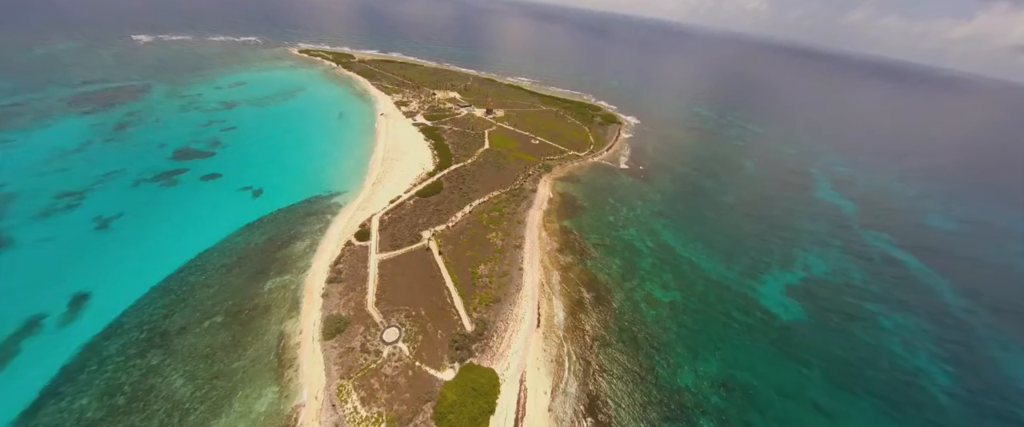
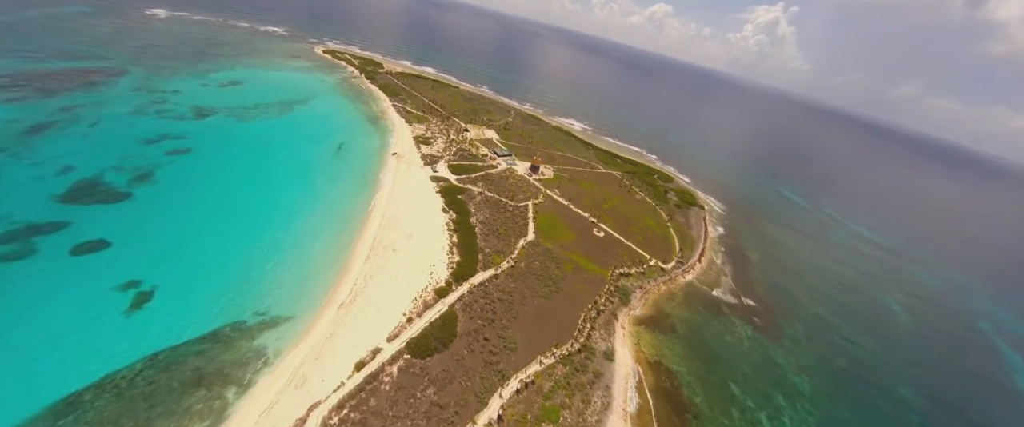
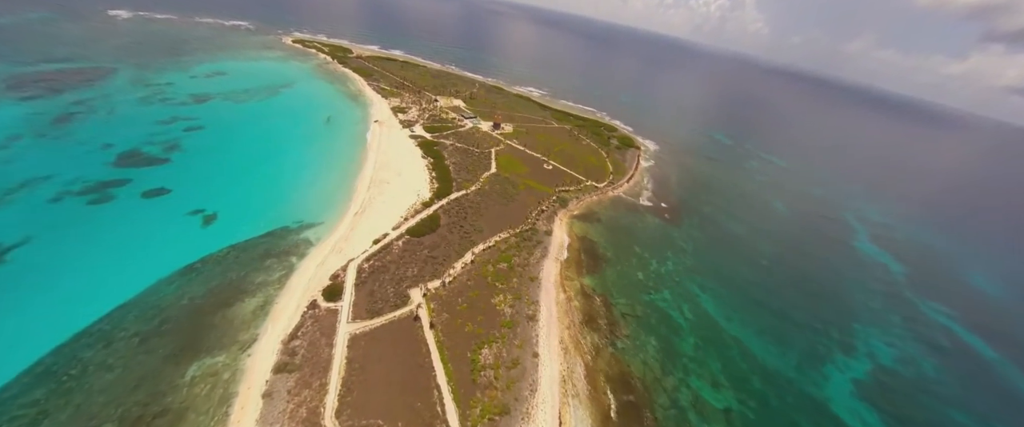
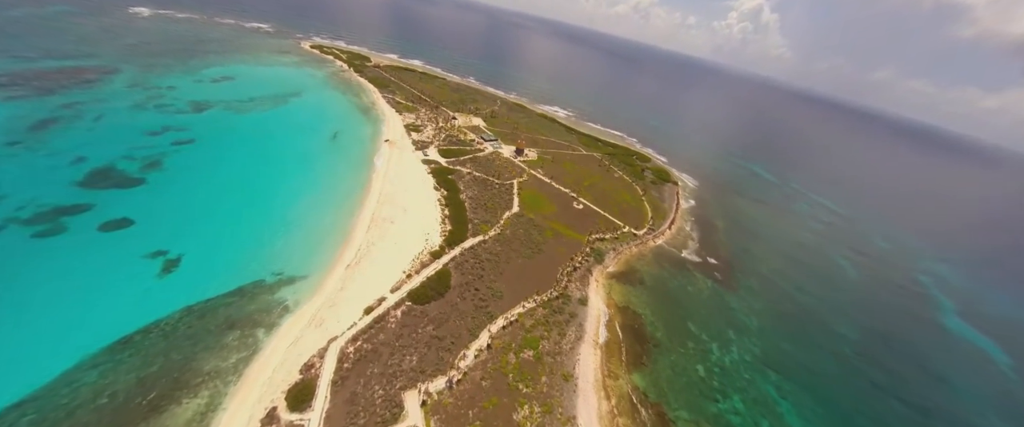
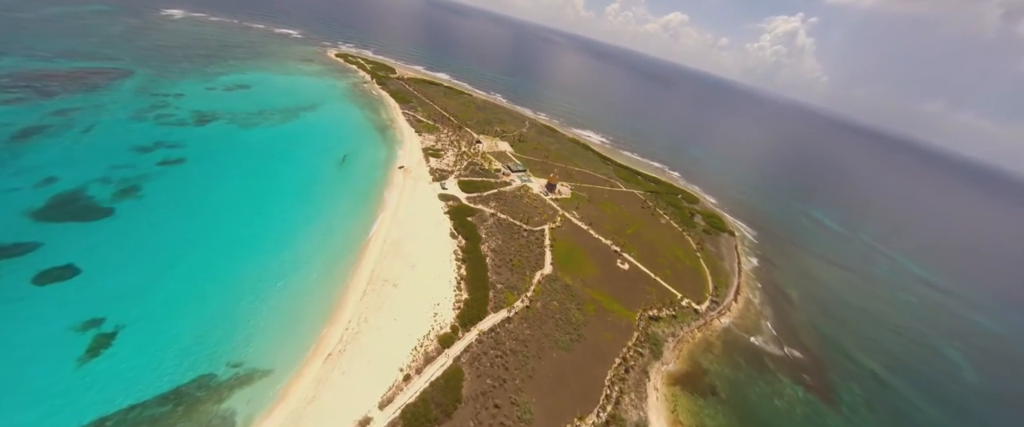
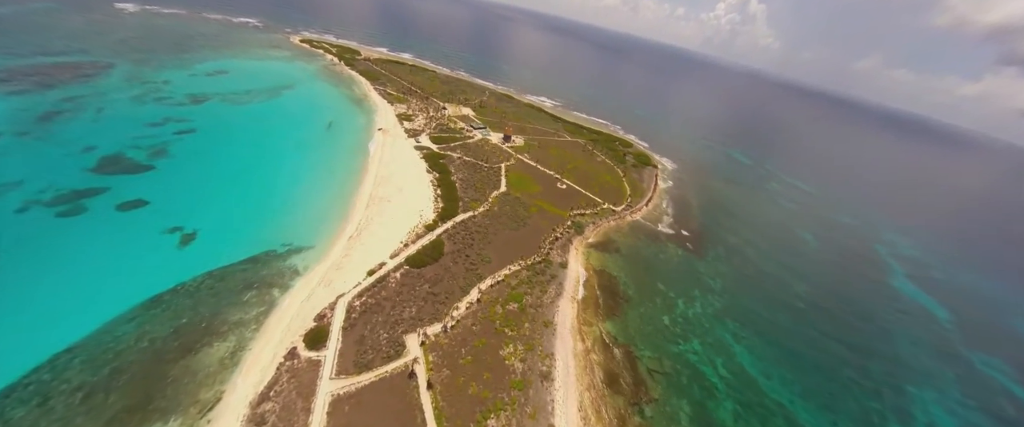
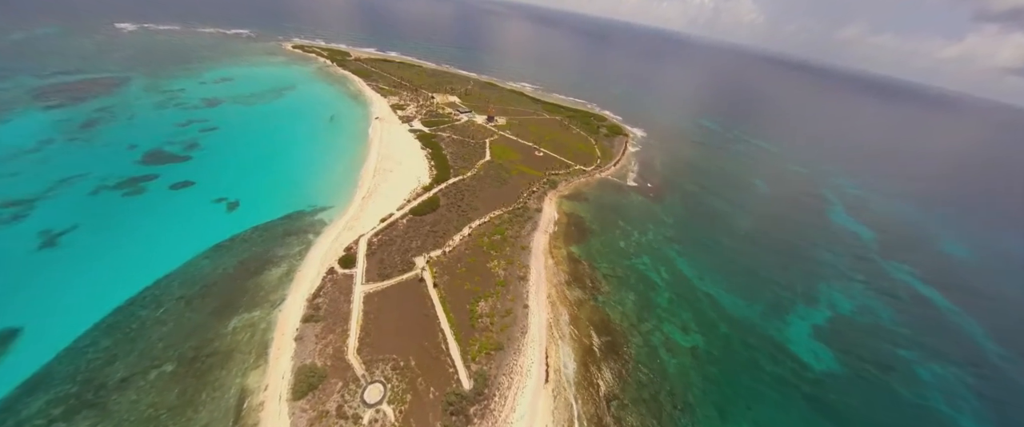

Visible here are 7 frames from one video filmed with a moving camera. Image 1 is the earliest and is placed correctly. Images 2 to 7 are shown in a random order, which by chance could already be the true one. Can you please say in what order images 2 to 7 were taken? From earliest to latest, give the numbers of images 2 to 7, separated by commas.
7, 3, 6, 4, 2, 5
